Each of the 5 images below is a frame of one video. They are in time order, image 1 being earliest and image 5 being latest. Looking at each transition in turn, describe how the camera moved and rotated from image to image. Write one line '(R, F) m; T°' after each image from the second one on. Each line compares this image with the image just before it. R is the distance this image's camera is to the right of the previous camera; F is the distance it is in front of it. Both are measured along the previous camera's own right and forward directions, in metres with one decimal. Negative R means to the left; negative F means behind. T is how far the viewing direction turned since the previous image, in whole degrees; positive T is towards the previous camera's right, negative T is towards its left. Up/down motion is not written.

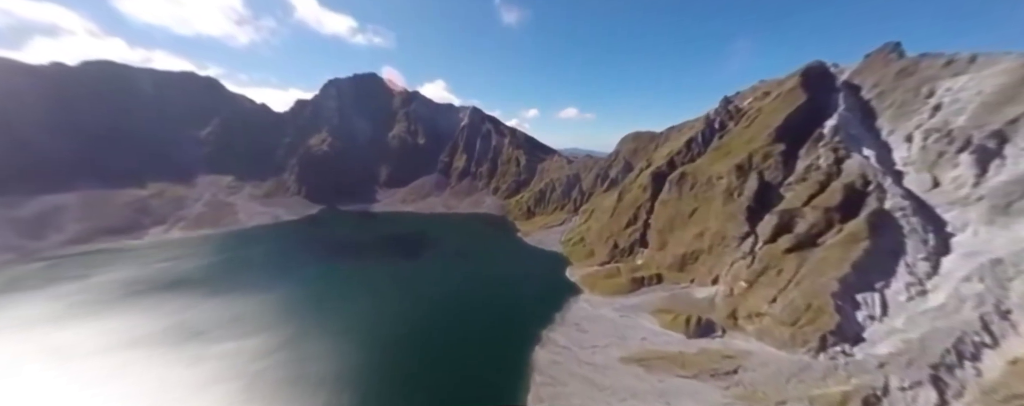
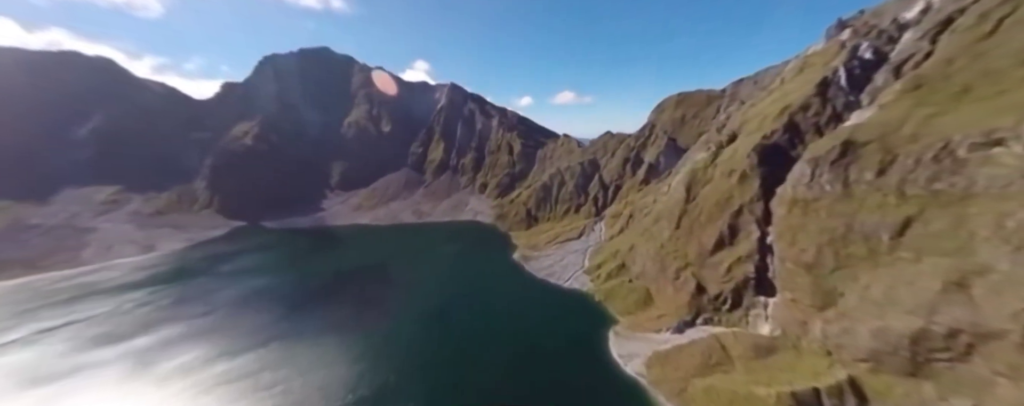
(+2.5, +88.9) m; +1°
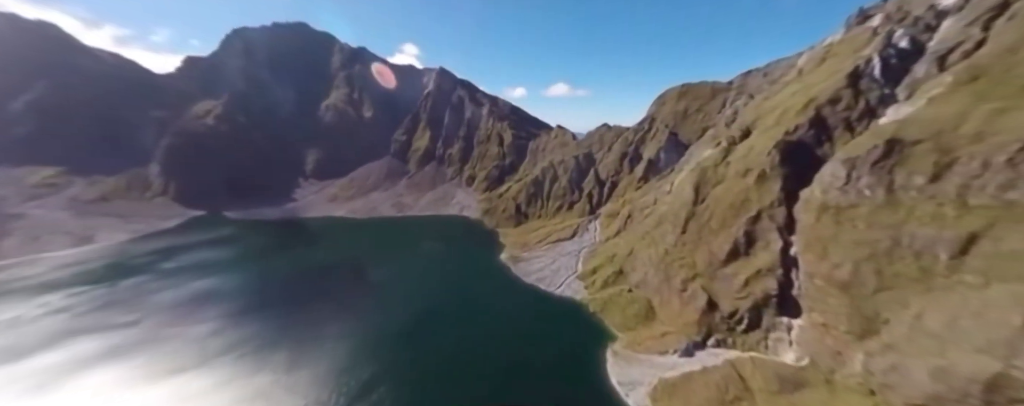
(+0.7, +14.5) m; +2°
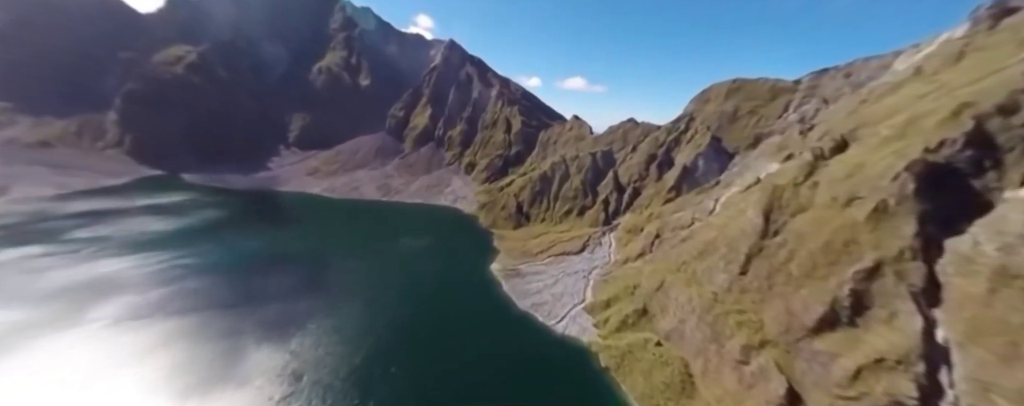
(+0.6, +29.7) m; 0°
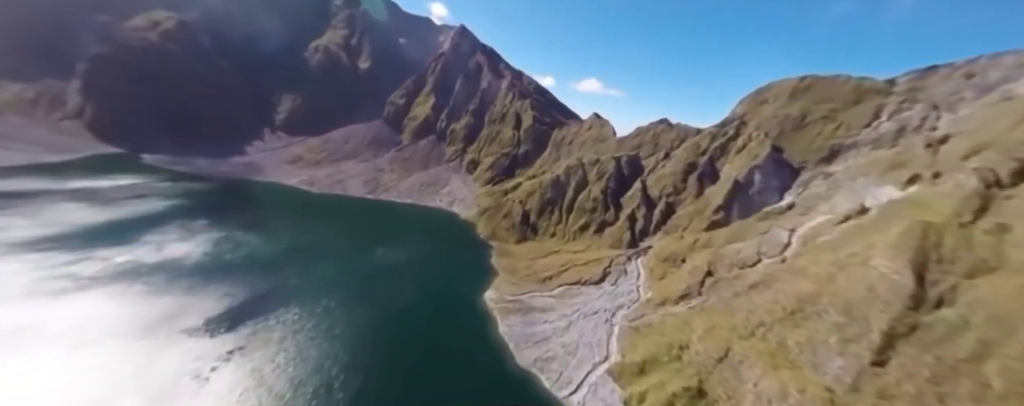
(-0.4, +27.9) m; -1°
